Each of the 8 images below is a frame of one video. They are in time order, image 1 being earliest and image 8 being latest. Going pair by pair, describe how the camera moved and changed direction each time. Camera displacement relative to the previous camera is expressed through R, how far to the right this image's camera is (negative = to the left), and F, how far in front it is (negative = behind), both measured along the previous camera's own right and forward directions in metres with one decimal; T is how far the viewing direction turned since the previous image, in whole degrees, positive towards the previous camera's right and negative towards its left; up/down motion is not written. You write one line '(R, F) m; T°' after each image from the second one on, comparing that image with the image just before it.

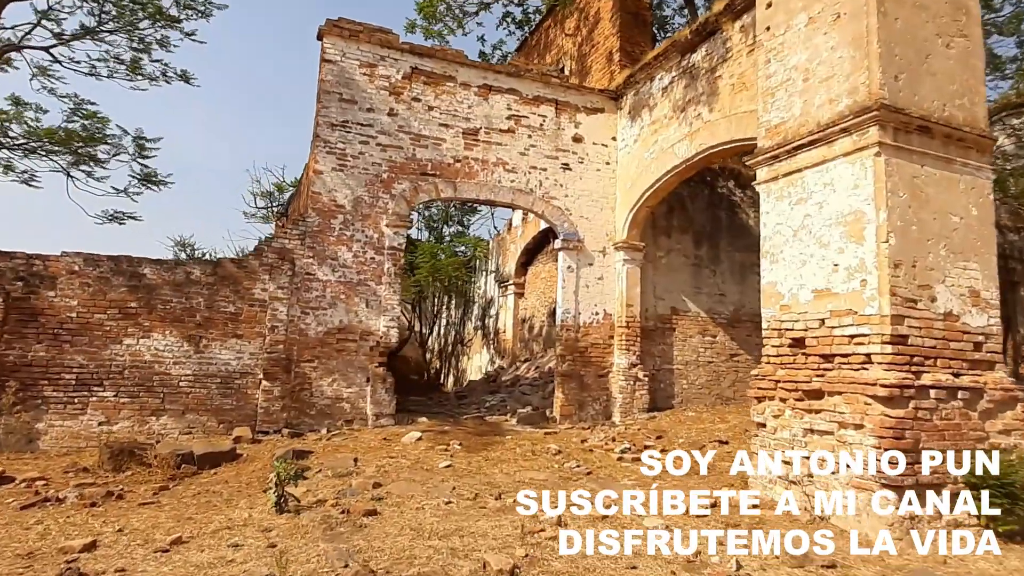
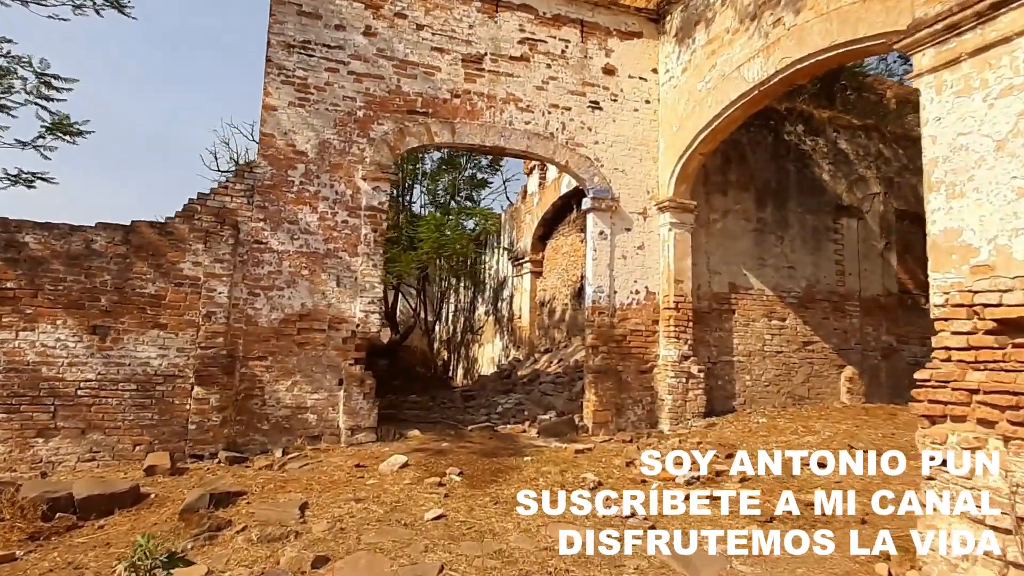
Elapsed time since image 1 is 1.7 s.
(0.0, +2.1) m; -1°
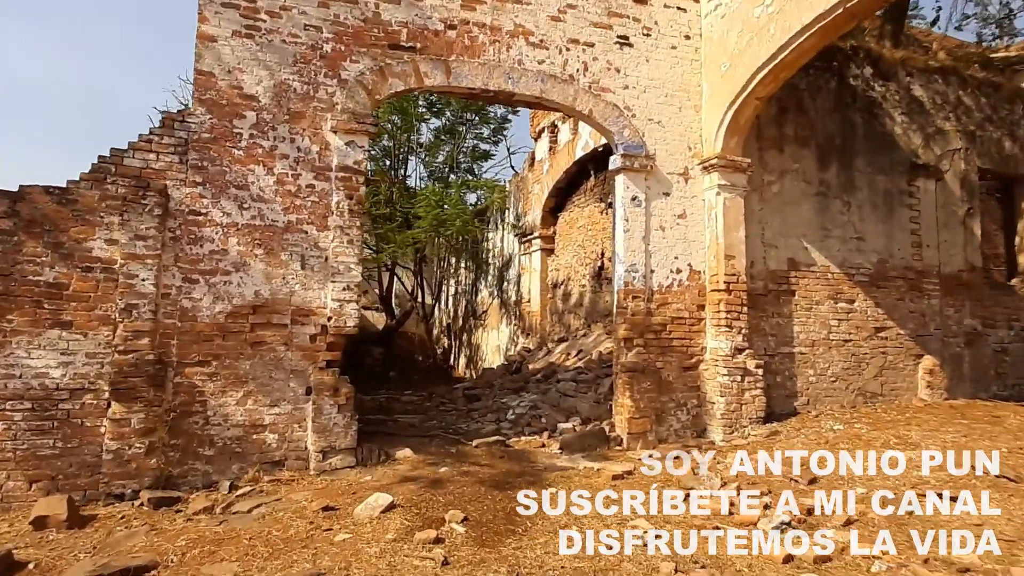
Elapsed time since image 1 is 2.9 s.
(-0.1, +1.4) m; 0°
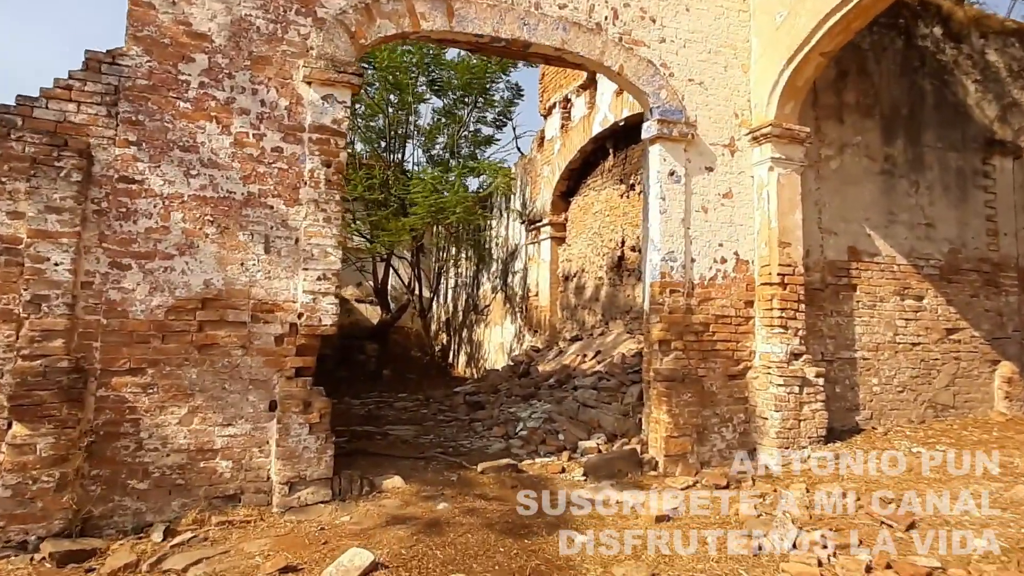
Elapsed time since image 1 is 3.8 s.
(-0.1, +1.0) m; 0°
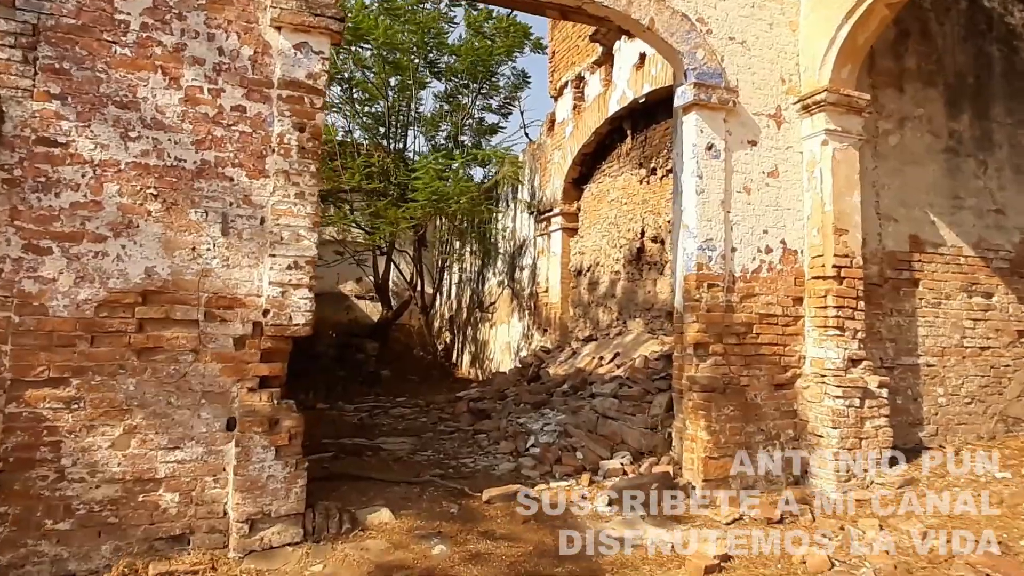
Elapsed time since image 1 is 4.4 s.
(-0.1, +0.8) m; 0°
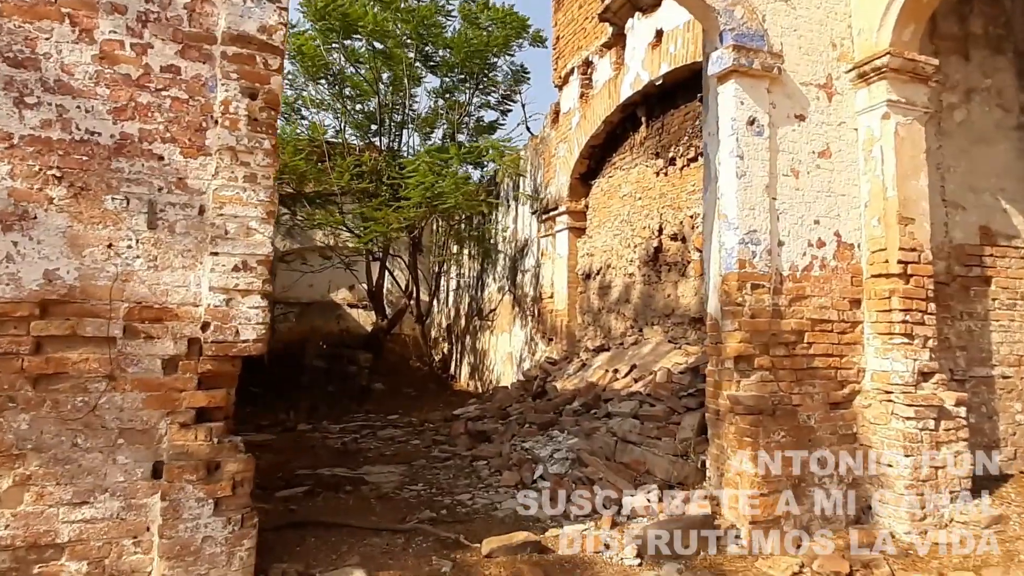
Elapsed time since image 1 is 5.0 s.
(0.0, +0.7) m; 0°
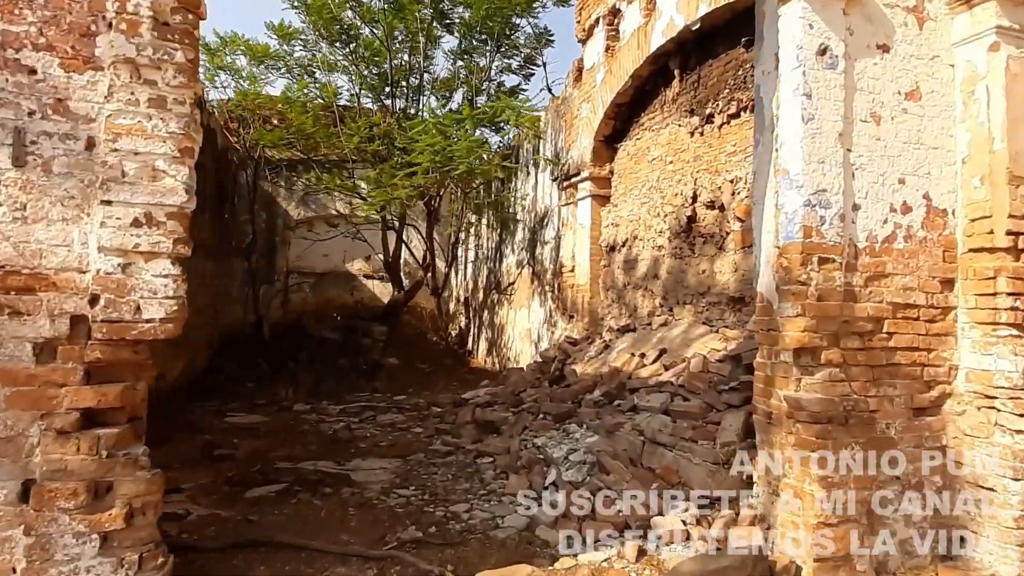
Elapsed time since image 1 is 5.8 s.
(+0.1, +0.7) m; -2°
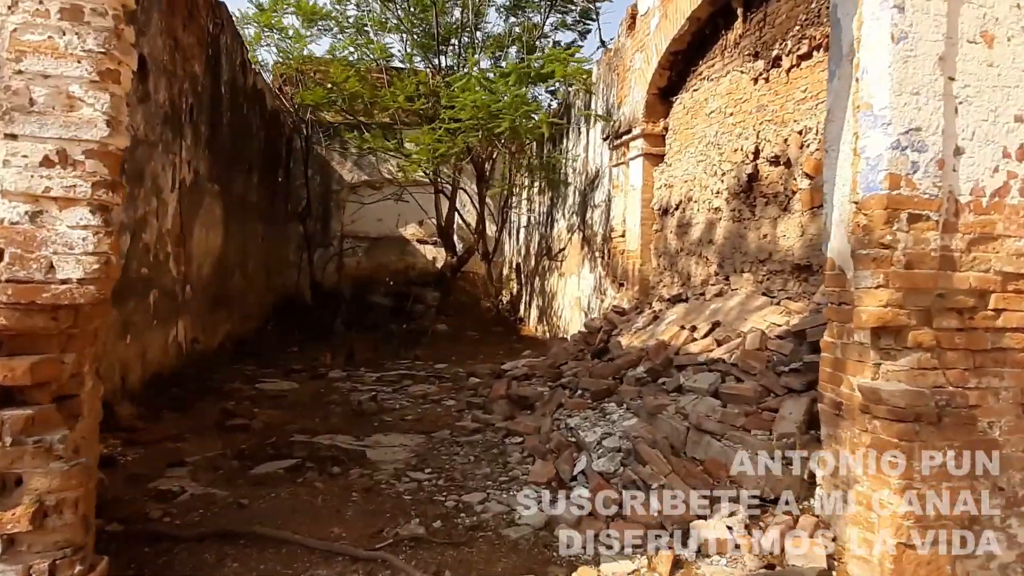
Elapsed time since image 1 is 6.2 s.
(+0.2, +0.4) m; -5°
